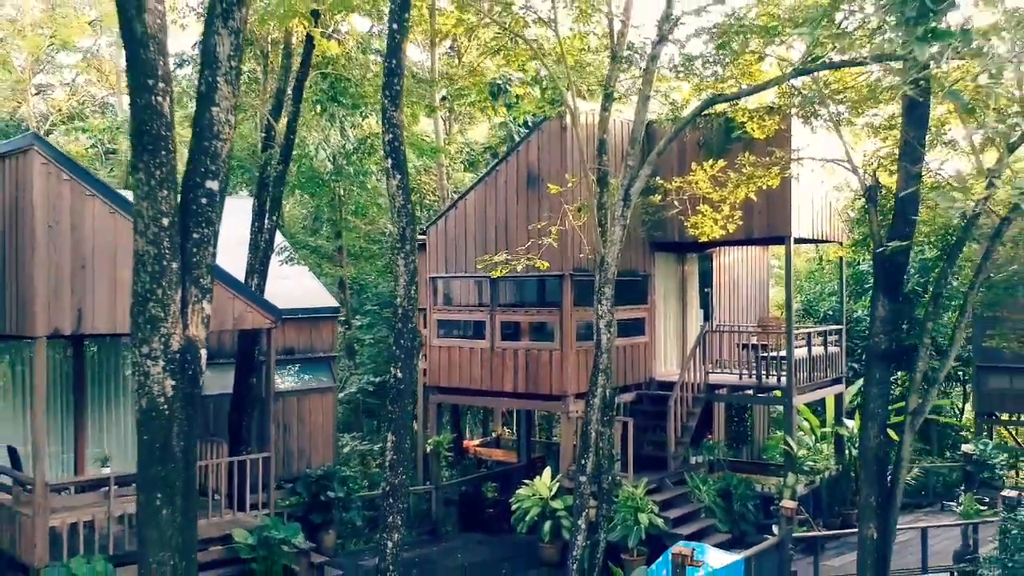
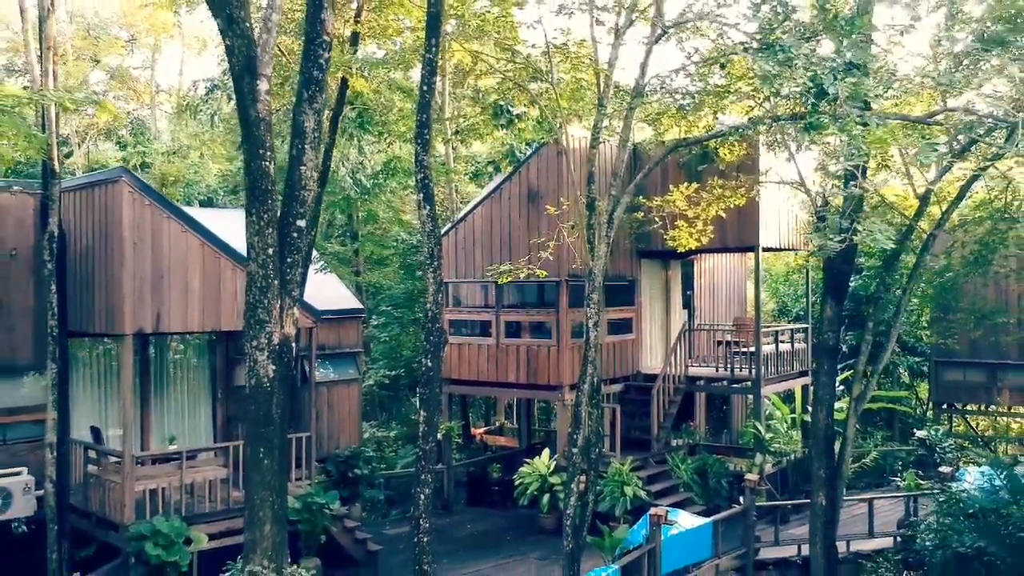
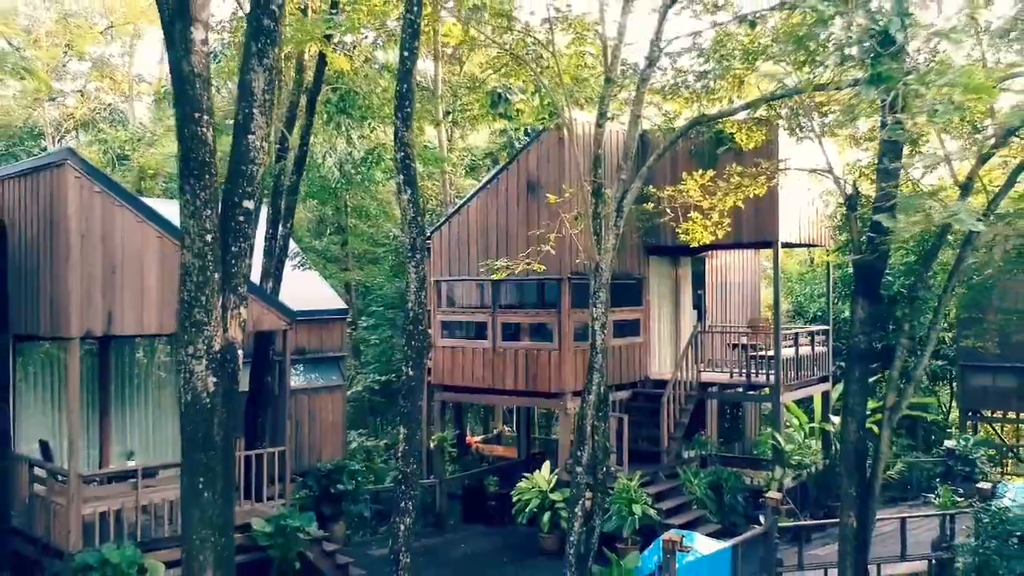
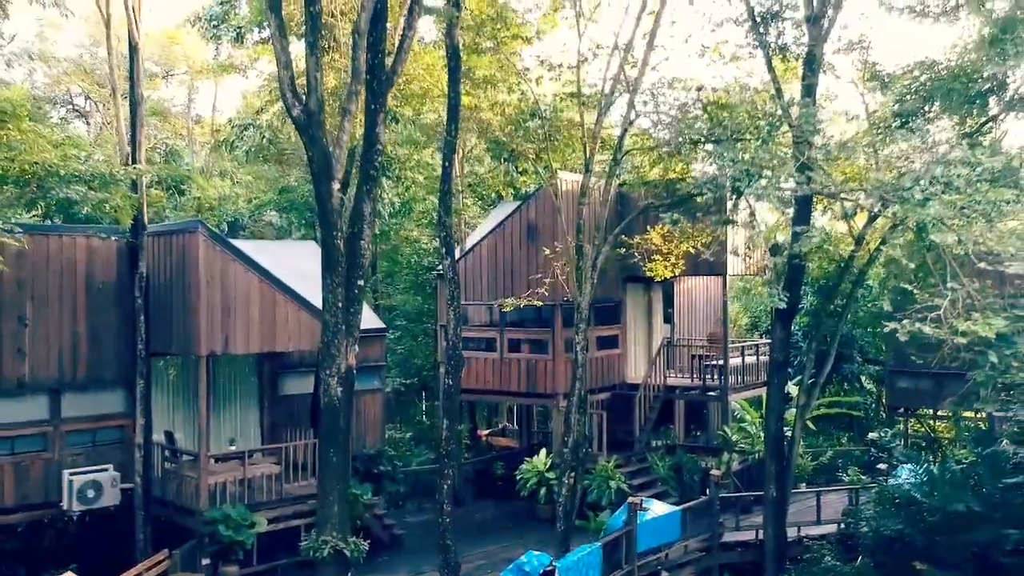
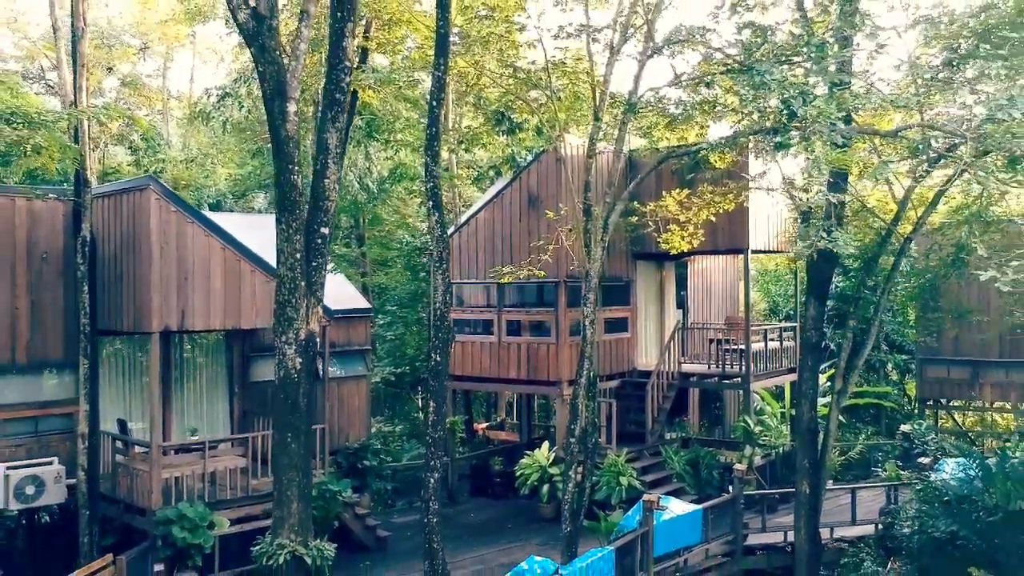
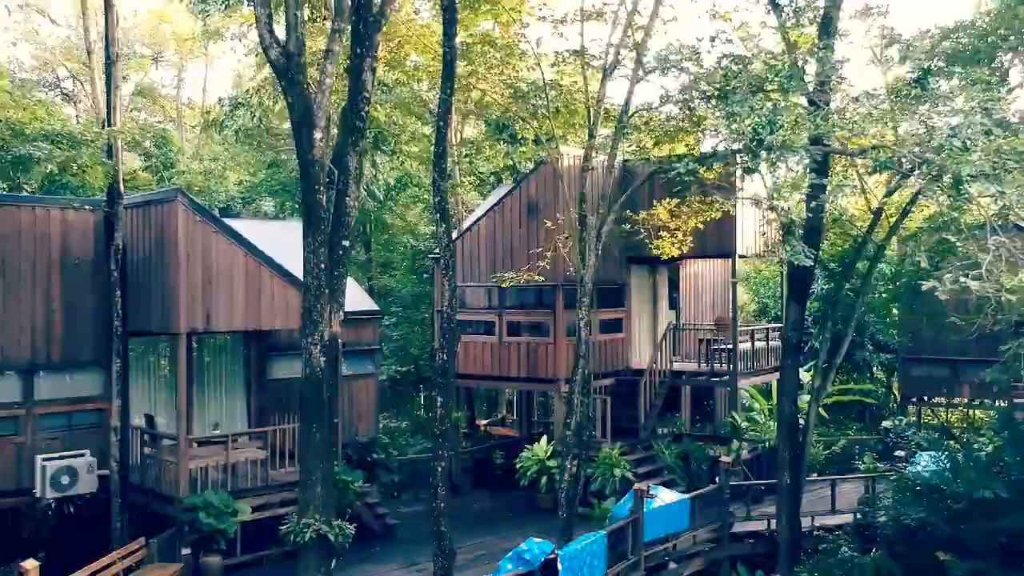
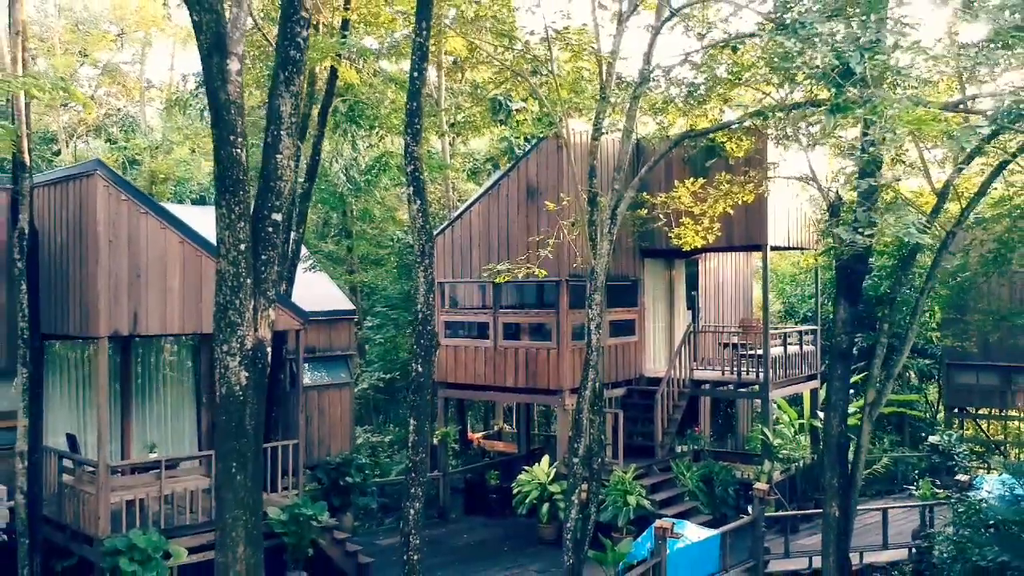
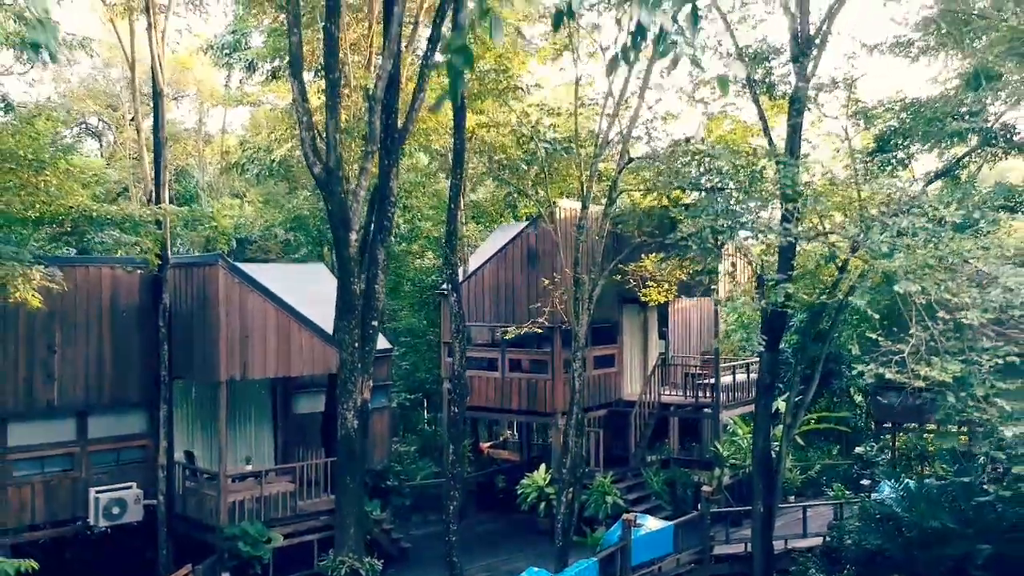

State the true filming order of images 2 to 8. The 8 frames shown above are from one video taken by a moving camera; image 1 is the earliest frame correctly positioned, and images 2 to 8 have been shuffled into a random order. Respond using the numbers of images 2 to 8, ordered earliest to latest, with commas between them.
3, 7, 2, 5, 6, 4, 8
